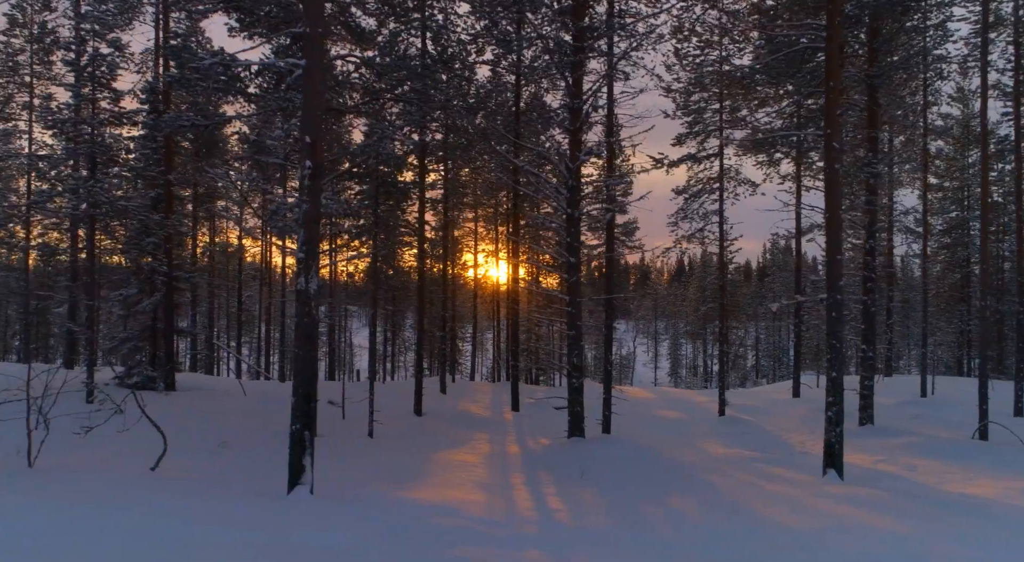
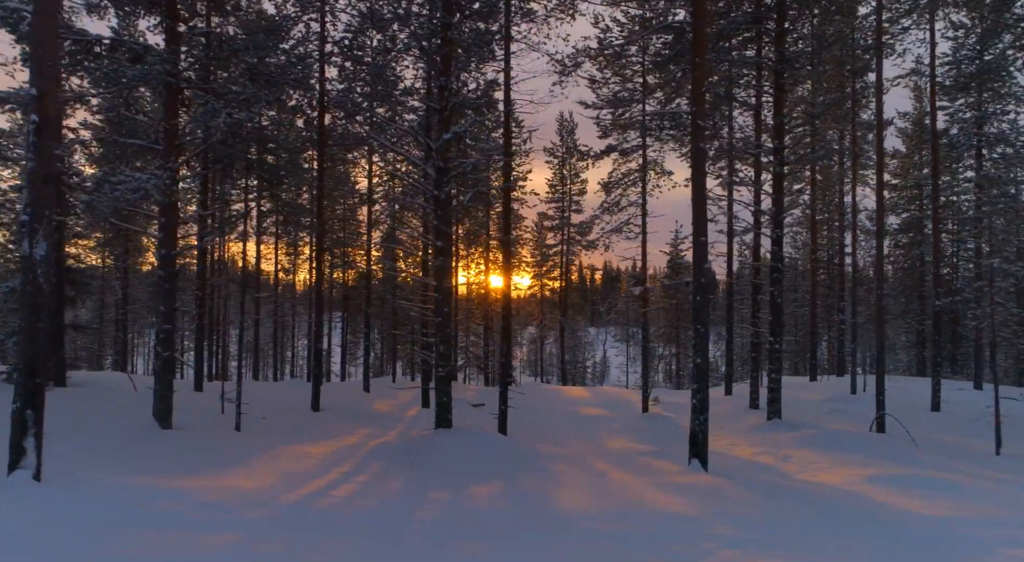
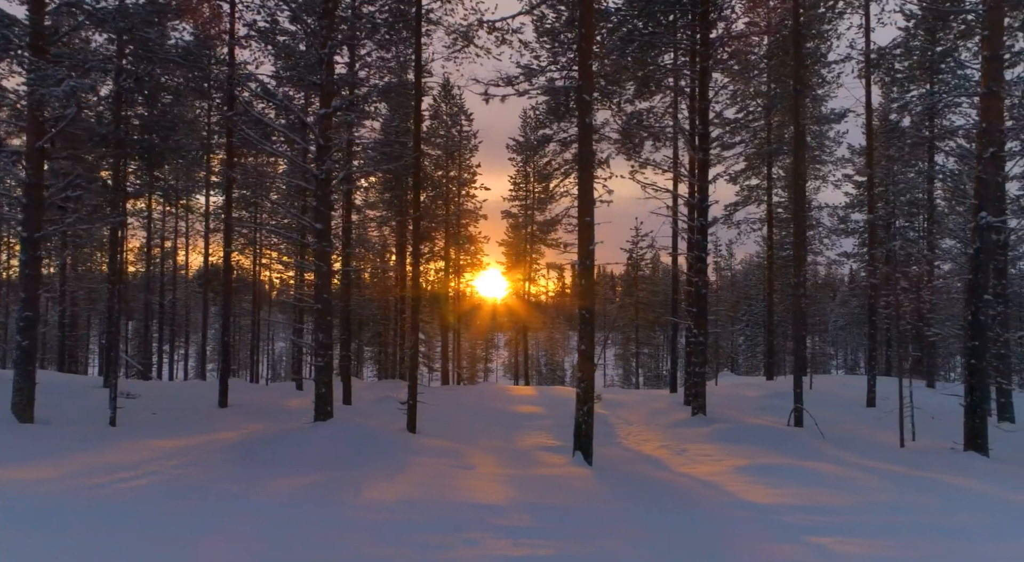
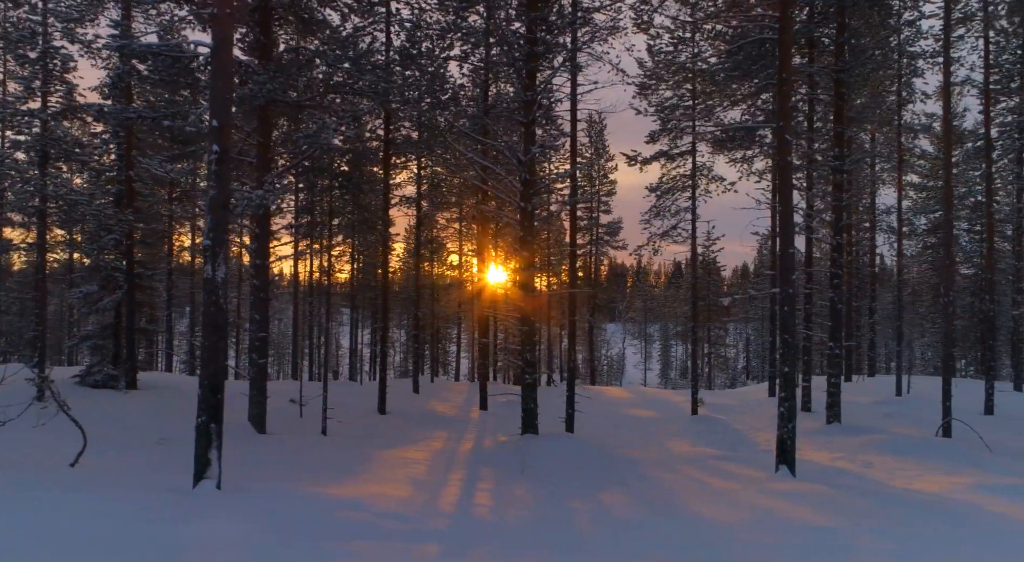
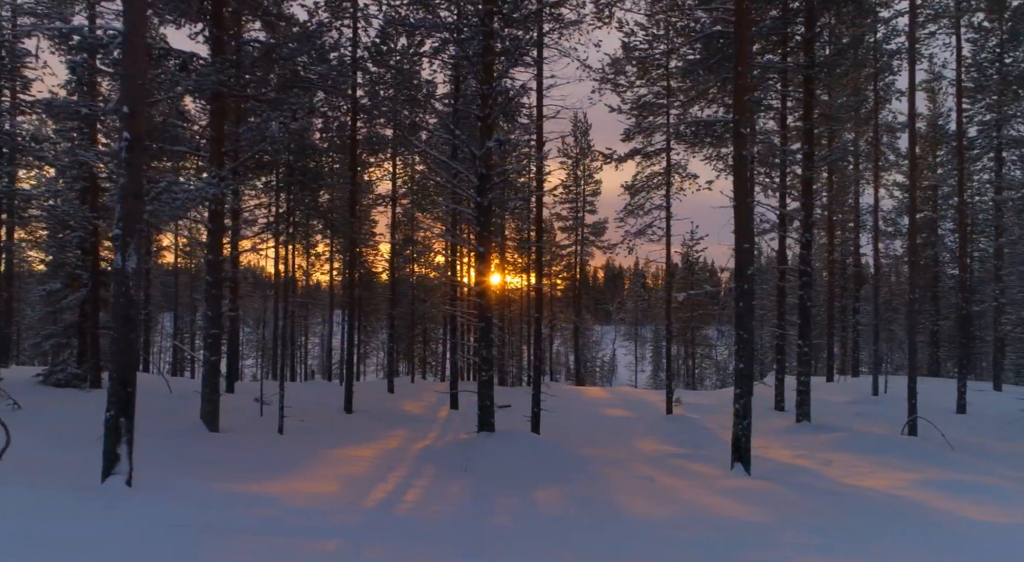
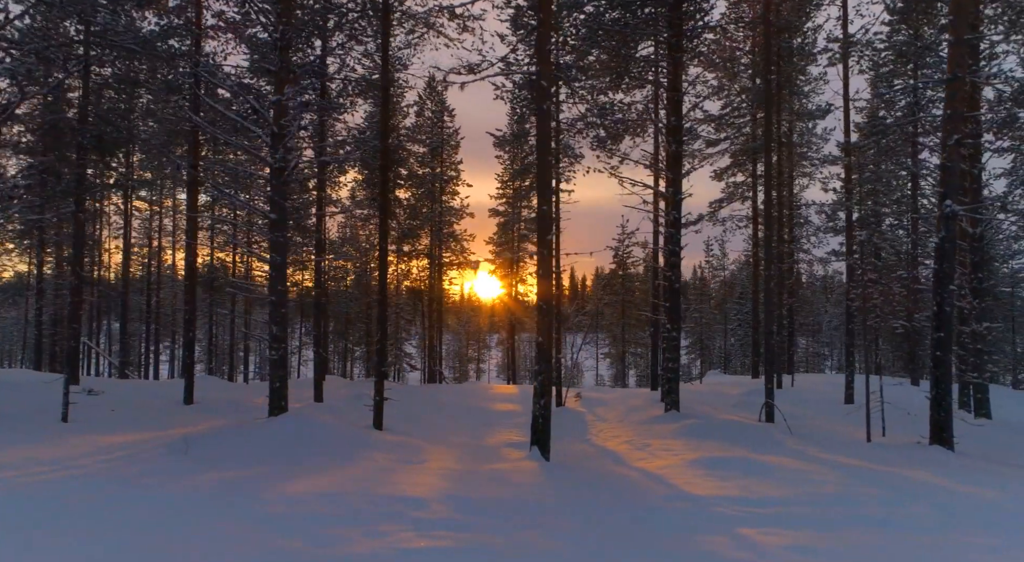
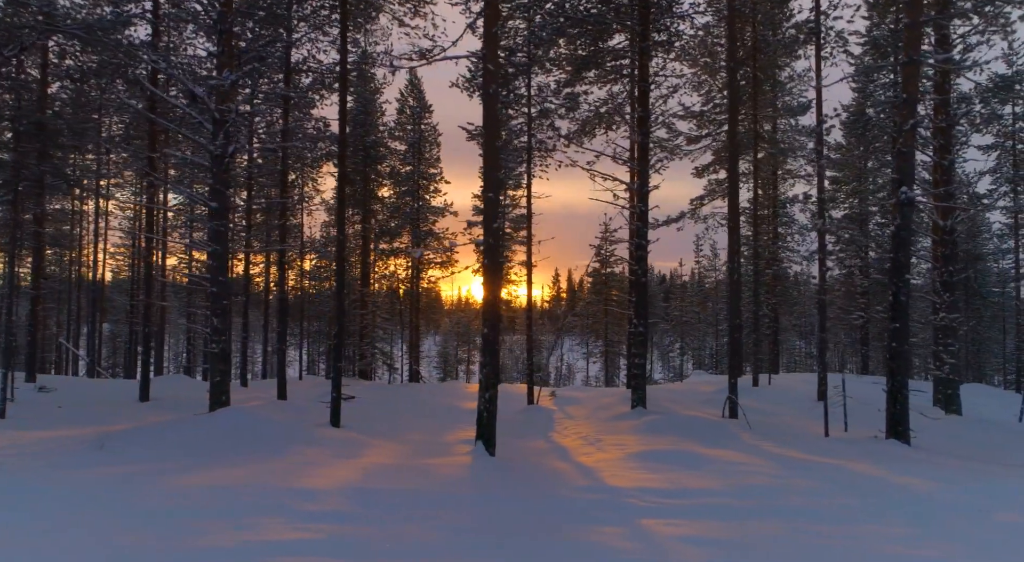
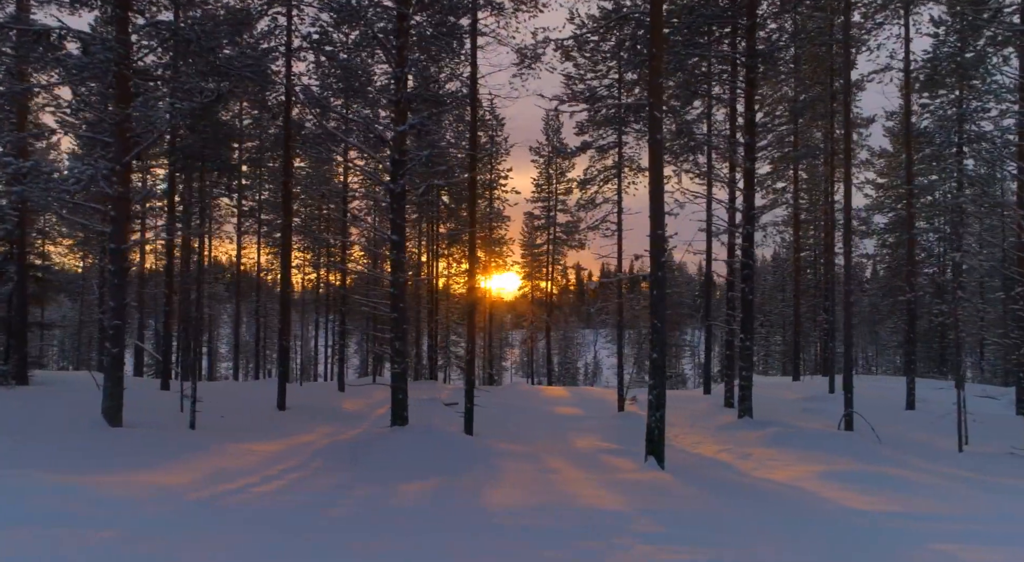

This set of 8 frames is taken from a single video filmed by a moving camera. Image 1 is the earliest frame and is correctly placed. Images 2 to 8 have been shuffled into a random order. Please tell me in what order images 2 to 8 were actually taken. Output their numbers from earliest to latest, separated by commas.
4, 5, 2, 8, 3, 6, 7
